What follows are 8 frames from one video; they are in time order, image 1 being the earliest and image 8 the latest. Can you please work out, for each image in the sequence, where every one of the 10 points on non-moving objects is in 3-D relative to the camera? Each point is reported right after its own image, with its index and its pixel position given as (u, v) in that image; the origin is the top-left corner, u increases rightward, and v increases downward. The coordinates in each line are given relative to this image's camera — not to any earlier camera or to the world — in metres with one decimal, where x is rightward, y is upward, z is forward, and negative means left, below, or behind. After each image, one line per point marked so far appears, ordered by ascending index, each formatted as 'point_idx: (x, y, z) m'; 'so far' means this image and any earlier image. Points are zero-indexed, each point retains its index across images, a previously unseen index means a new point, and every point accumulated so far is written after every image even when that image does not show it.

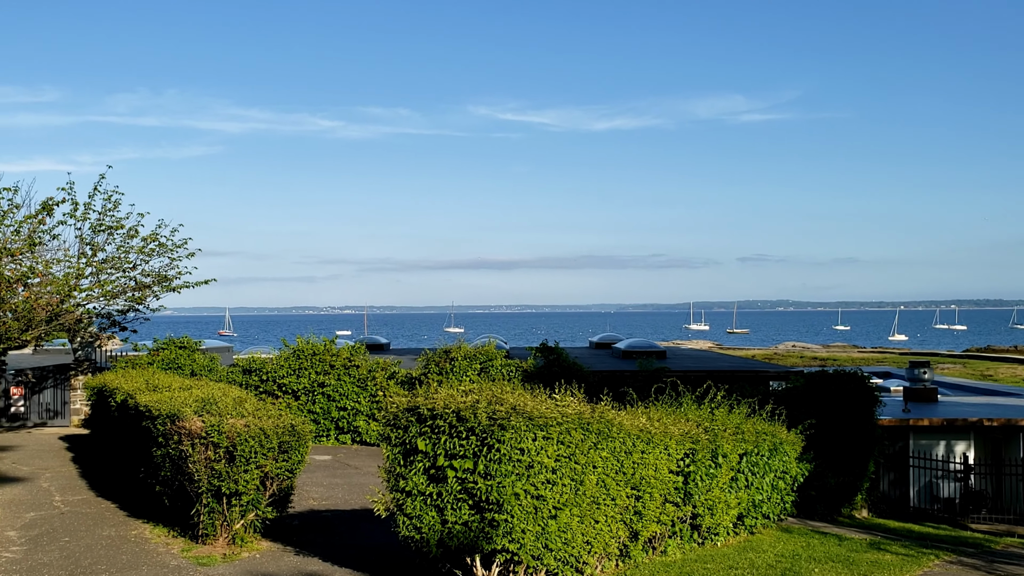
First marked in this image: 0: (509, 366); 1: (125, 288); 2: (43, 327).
0: (-0.1, -1.9, +20.0) m
1: (-8.7, 0.0, +18.6) m
2: (-9.7, -0.8, +17.2) m
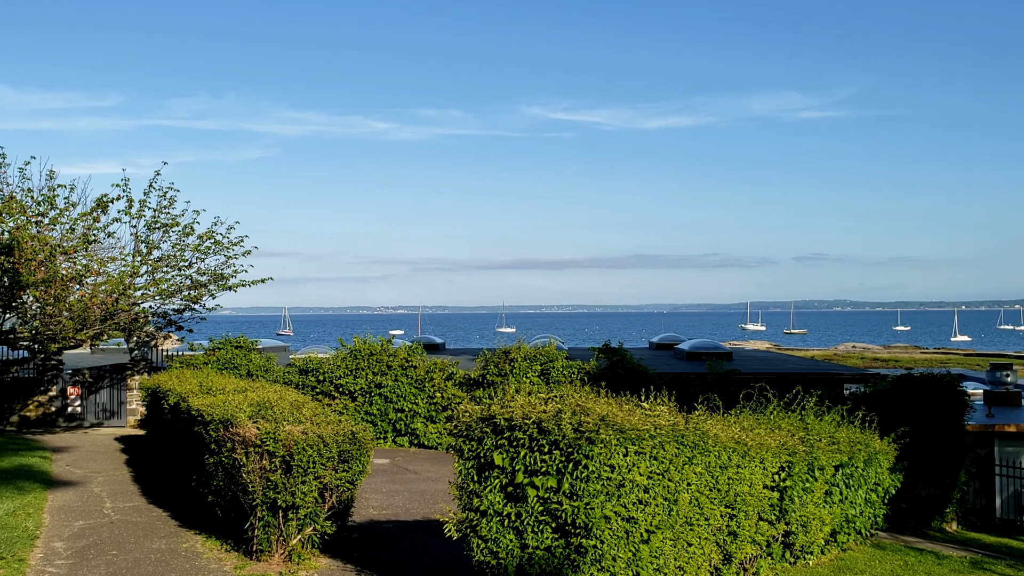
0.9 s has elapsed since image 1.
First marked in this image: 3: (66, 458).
0: (+1.4, -1.9, +19.1) m
1: (-7.3, 0.0, +18.4) m
2: (-8.5, -0.8, +16.9) m
3: (-7.8, -3.0, +14.5) m
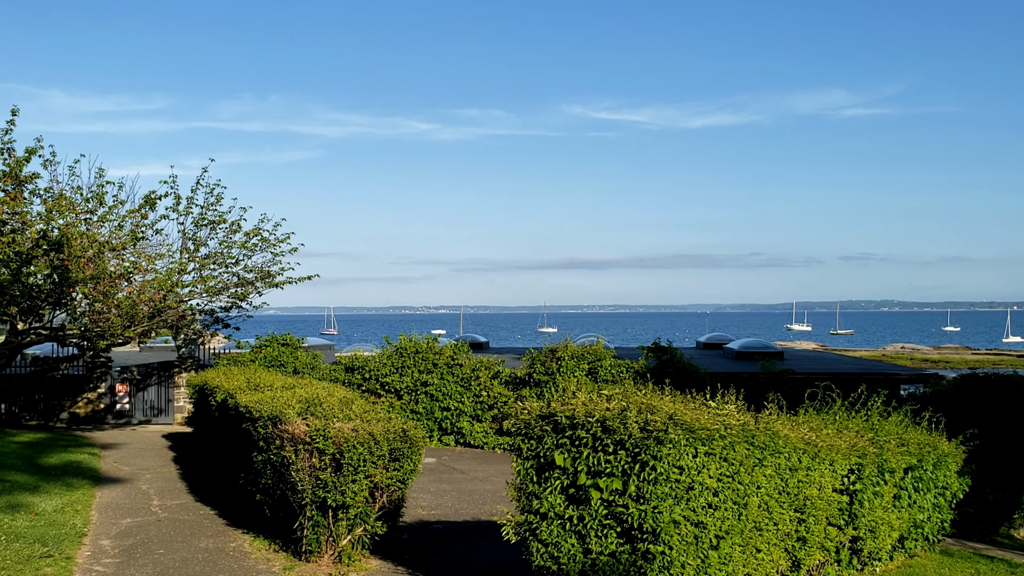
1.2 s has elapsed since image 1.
0: (+2.4, -1.8, +18.7) m
1: (-6.3, +0.1, +18.4) m
2: (-7.5, -0.7, +17.0) m
3: (-7.0, -2.9, +14.6) m
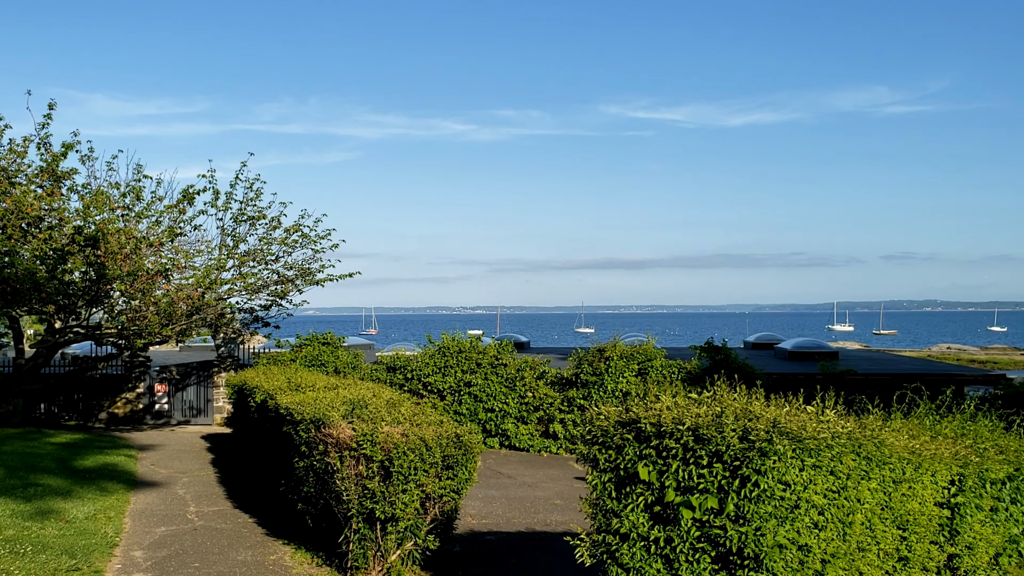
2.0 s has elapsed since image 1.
0: (+3.4, -1.7, +17.9) m
1: (-5.3, +0.1, +17.9) m
2: (-6.5, -0.6, +16.6) m
3: (-6.1, -2.9, +14.1) m
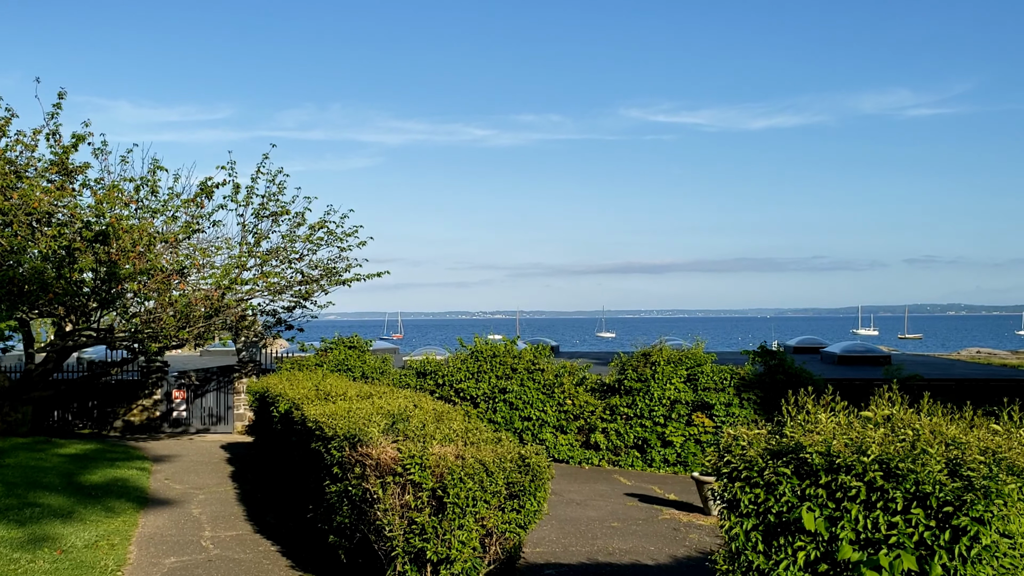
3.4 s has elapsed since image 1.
0: (+4.2, -1.7, +16.6) m
1: (-4.5, +0.1, +16.8) m
2: (-5.8, -0.7, +15.6) m
3: (-5.4, -2.9, +13.1) m
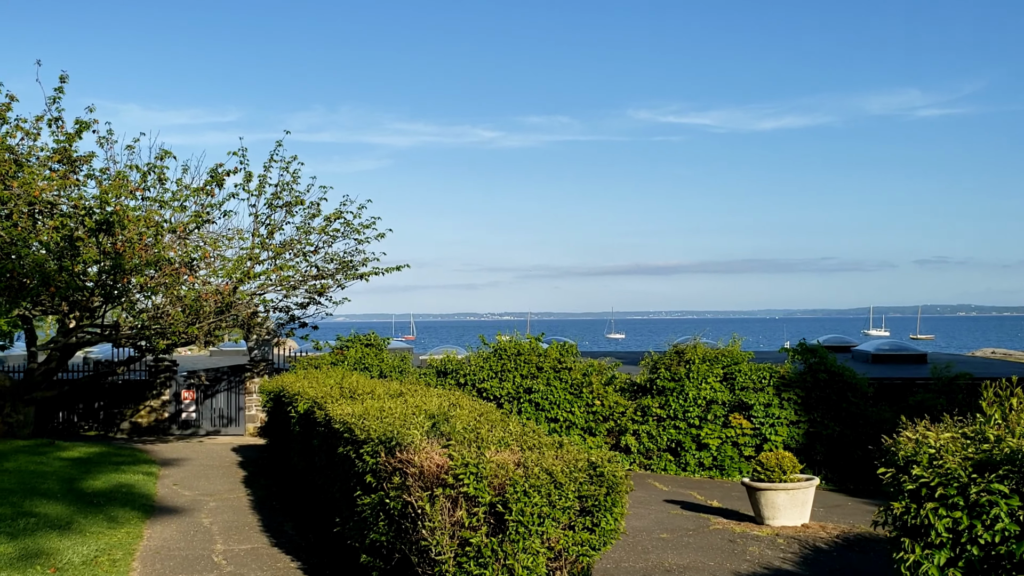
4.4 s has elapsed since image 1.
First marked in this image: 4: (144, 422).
0: (+4.7, -1.6, +15.7) m
1: (-4.0, +0.2, +16.0) m
2: (-5.3, -0.5, +14.8) m
3: (-5.0, -2.7, +12.2) m
4: (-7.7, -2.8, +17.4) m
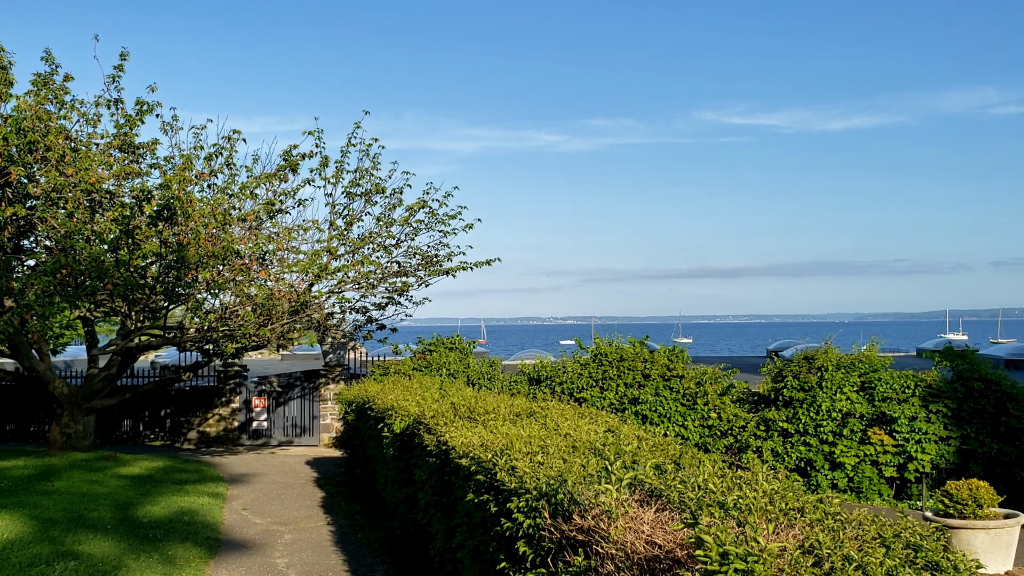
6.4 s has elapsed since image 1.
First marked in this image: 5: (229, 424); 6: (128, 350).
0: (+6.4, -1.5, +13.5) m
1: (-2.2, +0.3, +14.5) m
2: (-3.6, -0.5, +13.3) m
3: (-3.5, -2.7, +10.8) m
4: (-5.8, -2.8, +16.2) m
5: (-5.5, -2.6, +16.2) m
6: (-6.1, -1.0, +13.3) m
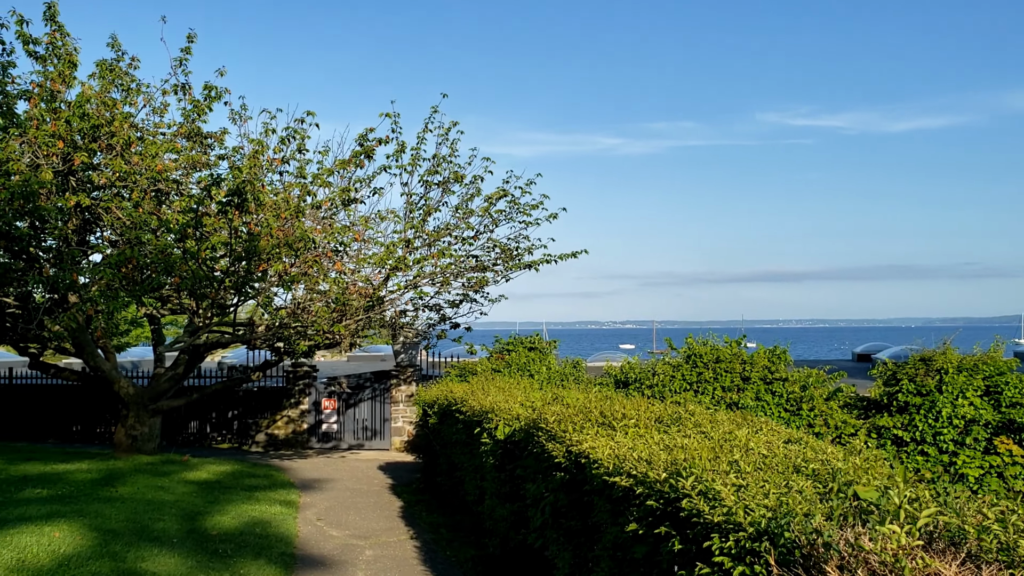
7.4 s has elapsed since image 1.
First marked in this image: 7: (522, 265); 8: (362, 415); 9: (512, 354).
0: (+7.7, -1.4, +12.0) m
1: (-0.8, +0.3, +13.6) m
2: (-2.3, -0.4, +12.5) m
3: (-2.3, -2.6, +10.0) m
4: (-4.3, -2.7, +15.5) m
5: (-4.0, -2.6, +15.5) m
6: (-4.8, -0.9, +12.7) m
7: (+0.1, +0.4, +13.9) m
8: (-2.8, -2.4, +15.5) m
9: (0.0, -1.1, +14.2) m
